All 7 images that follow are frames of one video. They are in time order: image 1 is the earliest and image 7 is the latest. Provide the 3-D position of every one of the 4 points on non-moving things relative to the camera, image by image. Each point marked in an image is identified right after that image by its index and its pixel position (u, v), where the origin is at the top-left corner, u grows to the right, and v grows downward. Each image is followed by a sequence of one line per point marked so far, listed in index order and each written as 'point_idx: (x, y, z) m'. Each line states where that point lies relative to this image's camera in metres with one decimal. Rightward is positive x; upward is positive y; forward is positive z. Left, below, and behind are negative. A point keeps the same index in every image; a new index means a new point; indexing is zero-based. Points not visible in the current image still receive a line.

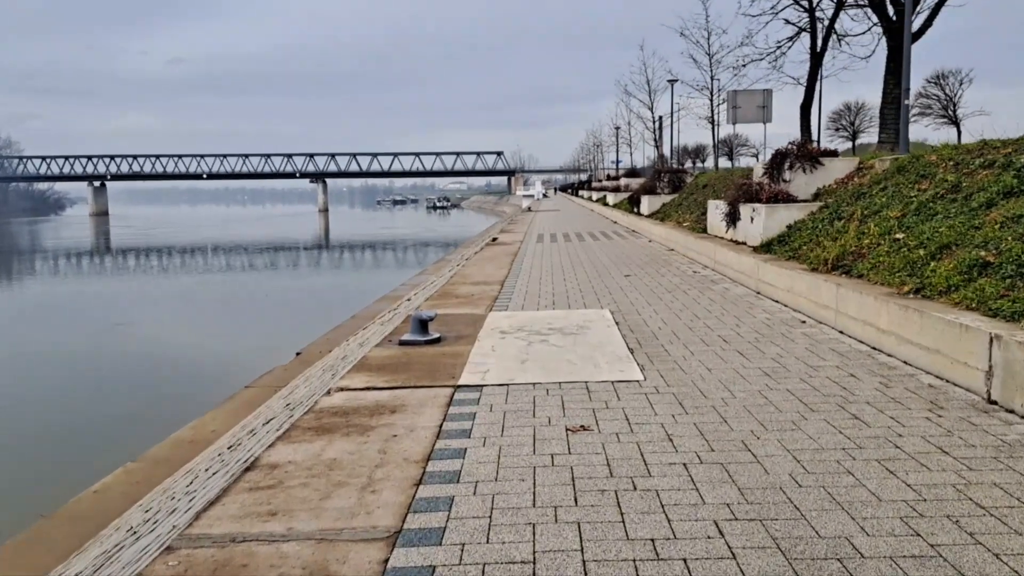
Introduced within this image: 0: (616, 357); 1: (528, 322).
0: (+0.9, -0.6, +6.7) m
1: (+0.2, -0.4, +8.6) m
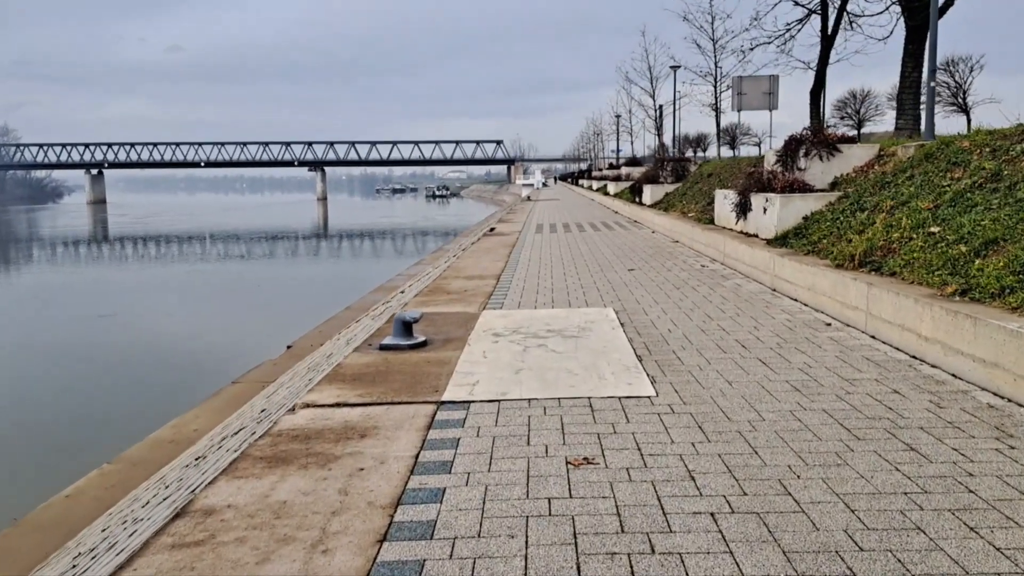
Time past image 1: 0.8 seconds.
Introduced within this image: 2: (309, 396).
0: (+0.8, -0.6, +6.0) m
1: (+0.1, -0.3, +7.9) m
2: (-1.4, -0.7, +5.4) m
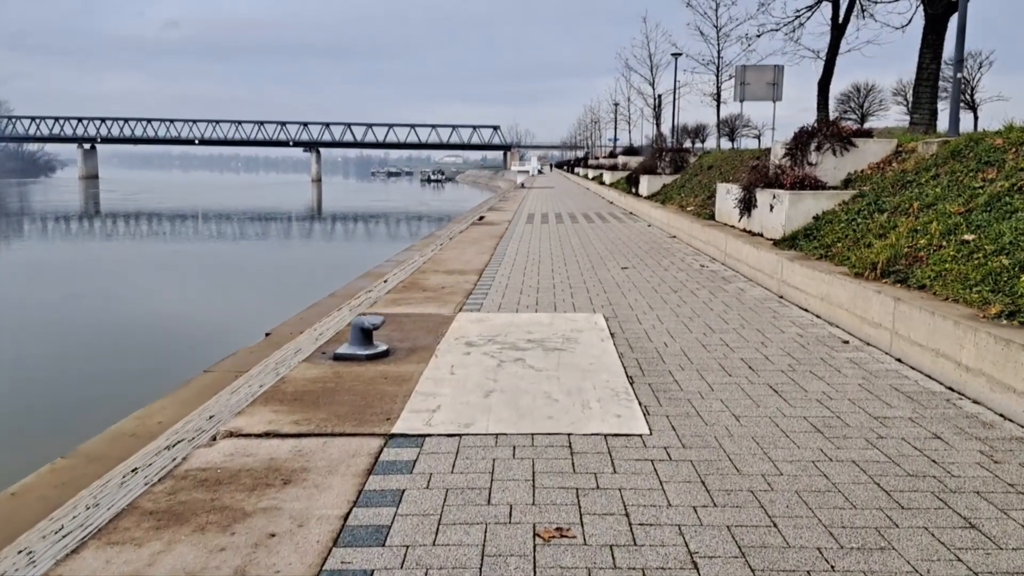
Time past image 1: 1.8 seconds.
0: (+0.6, -0.7, +5.1) m
1: (-0.1, -0.4, +7.0) m
2: (-1.6, -0.8, +4.6) m
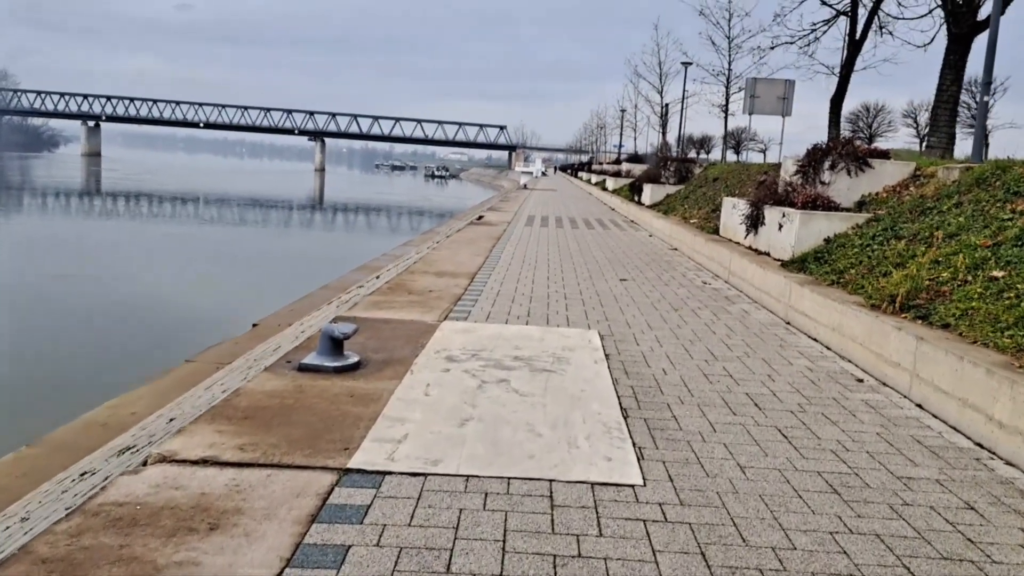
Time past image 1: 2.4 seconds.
0: (+0.5, -0.8, +4.6) m
1: (-0.2, -0.5, +6.5) m
2: (-1.7, -0.8, +4.0) m
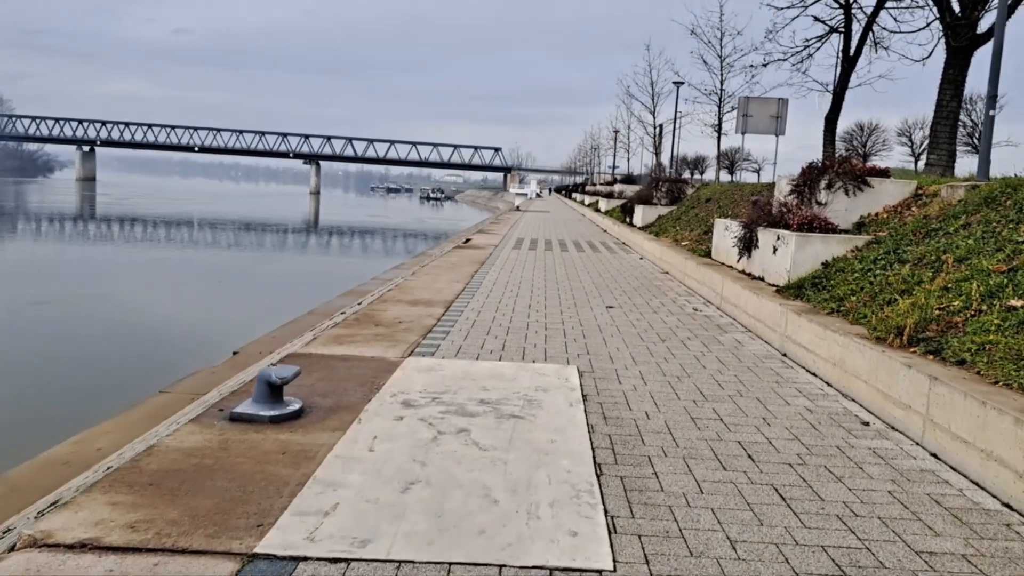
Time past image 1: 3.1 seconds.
0: (+0.3, -1.0, +3.9) m
1: (-0.5, -0.7, +5.8) m
2: (-2.0, -1.0, +3.4) m
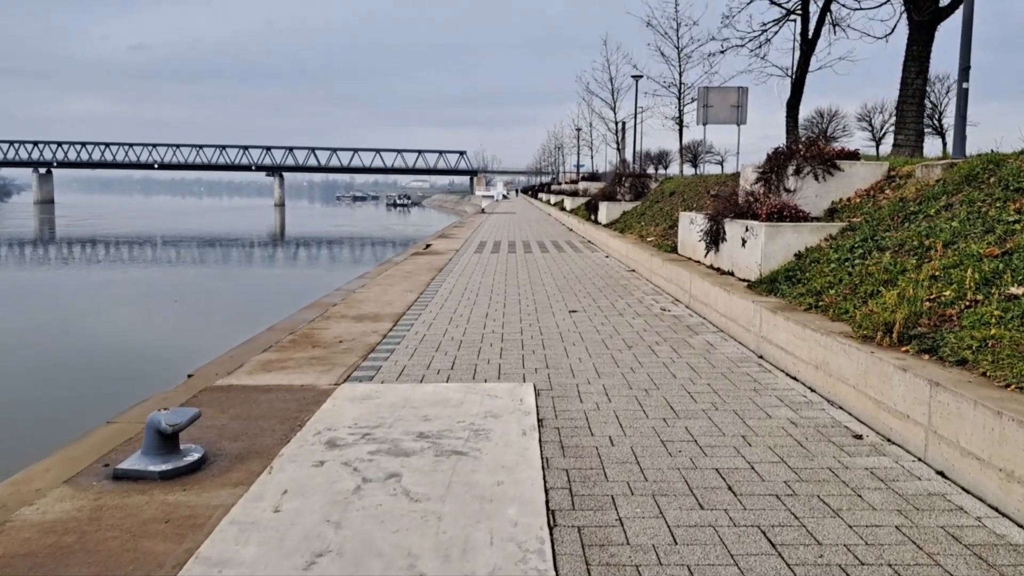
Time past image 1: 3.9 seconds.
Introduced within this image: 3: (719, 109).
0: (0.0, -1.1, +3.2) m
1: (-0.8, -0.8, +5.1) m
2: (-2.2, -1.1, +2.6) m
3: (+4.9, +4.2, +18.5) m
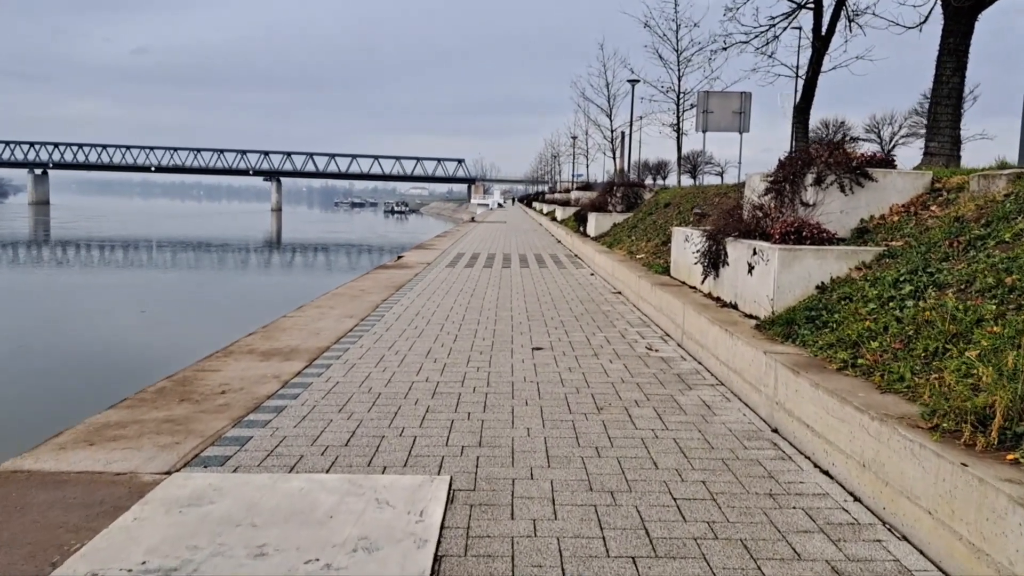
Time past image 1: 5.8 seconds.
0: (-0.5, -1.3, +1.4) m
1: (-1.3, -1.1, +3.3) m
2: (-2.7, -1.3, +0.8) m
3: (+4.4, +3.7, +16.7) m
